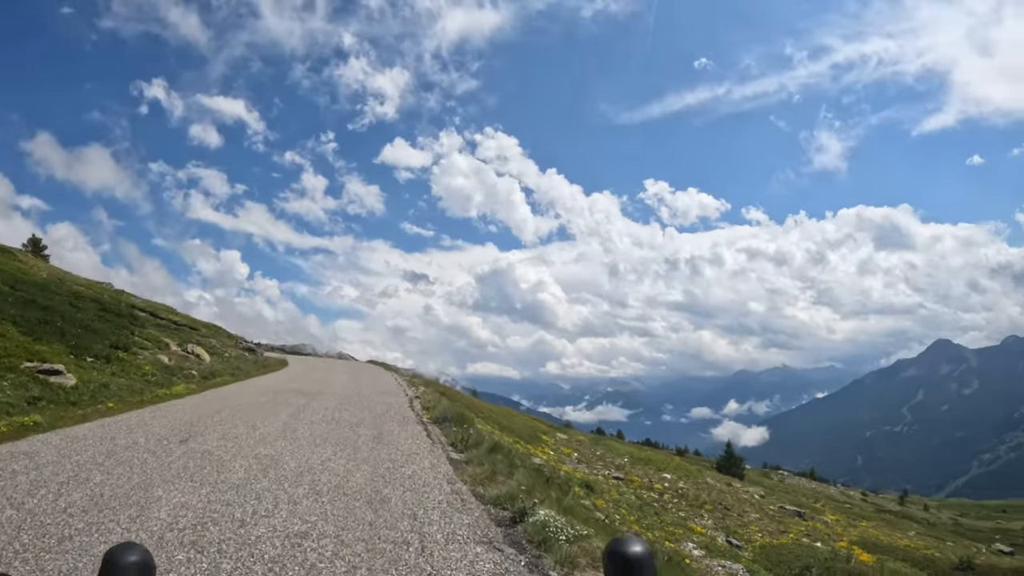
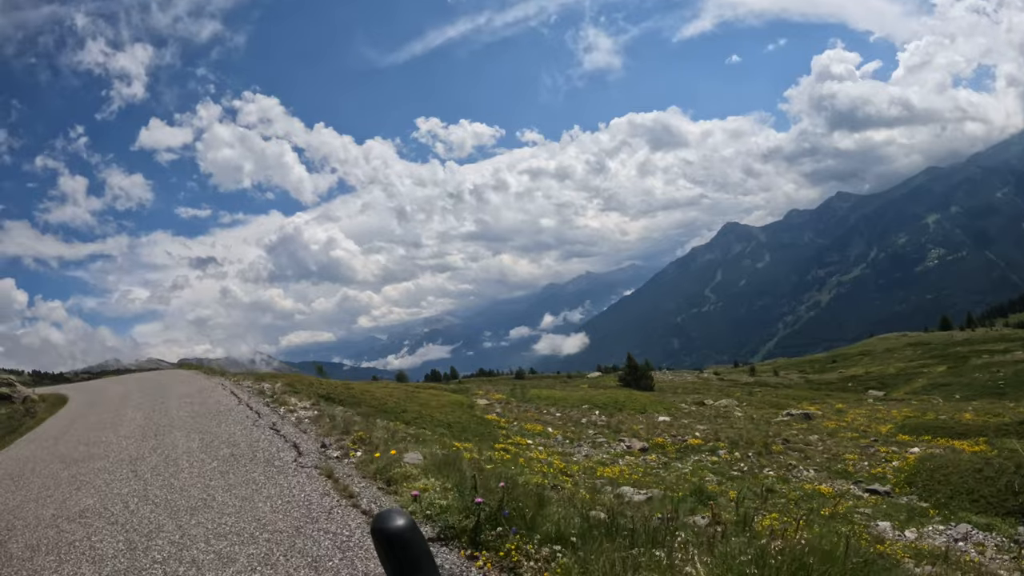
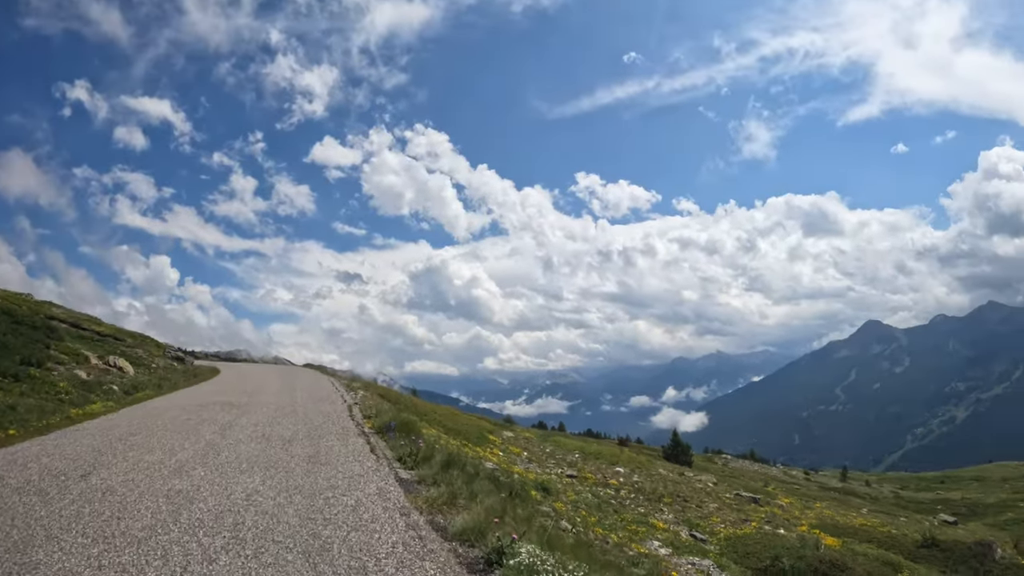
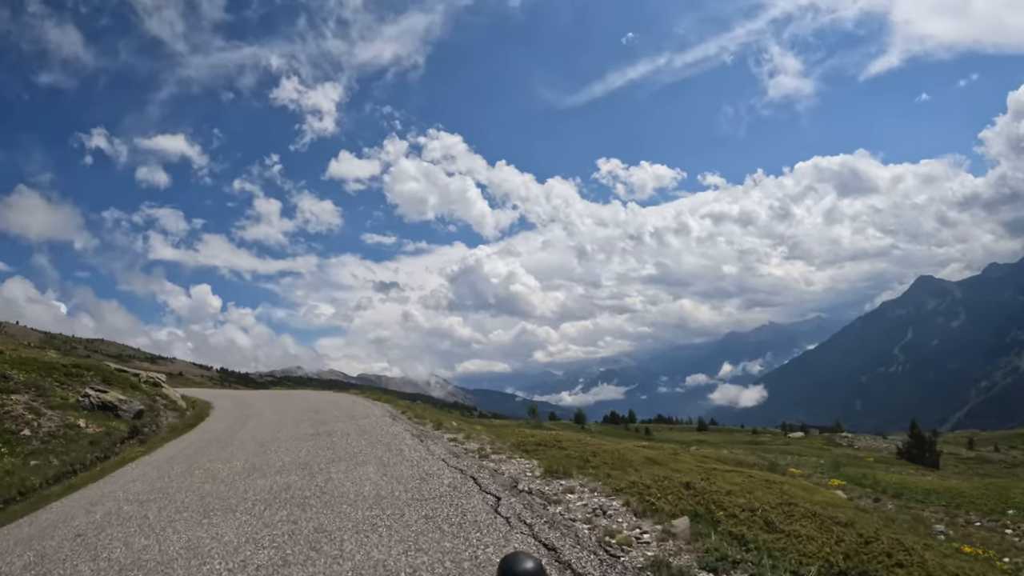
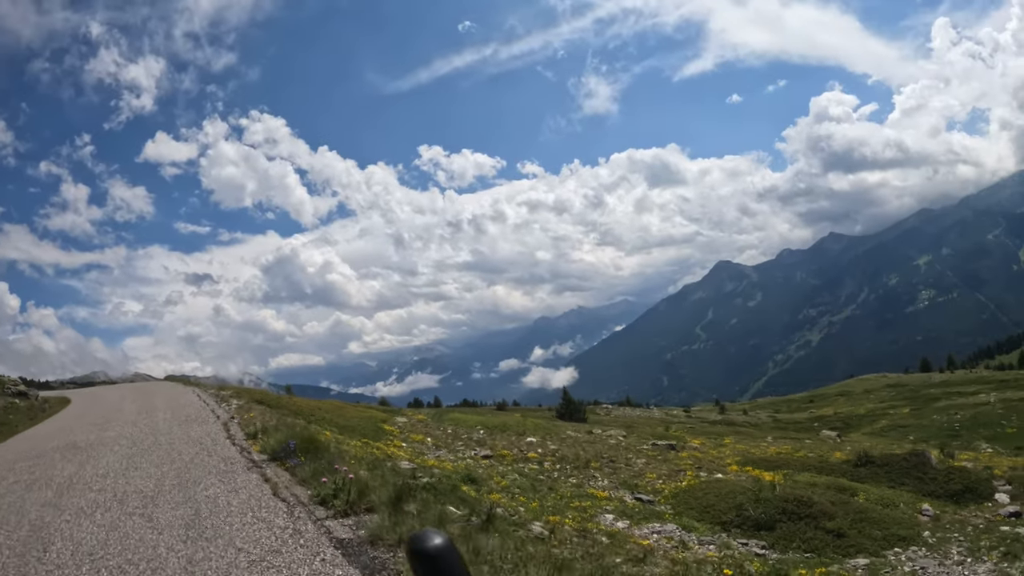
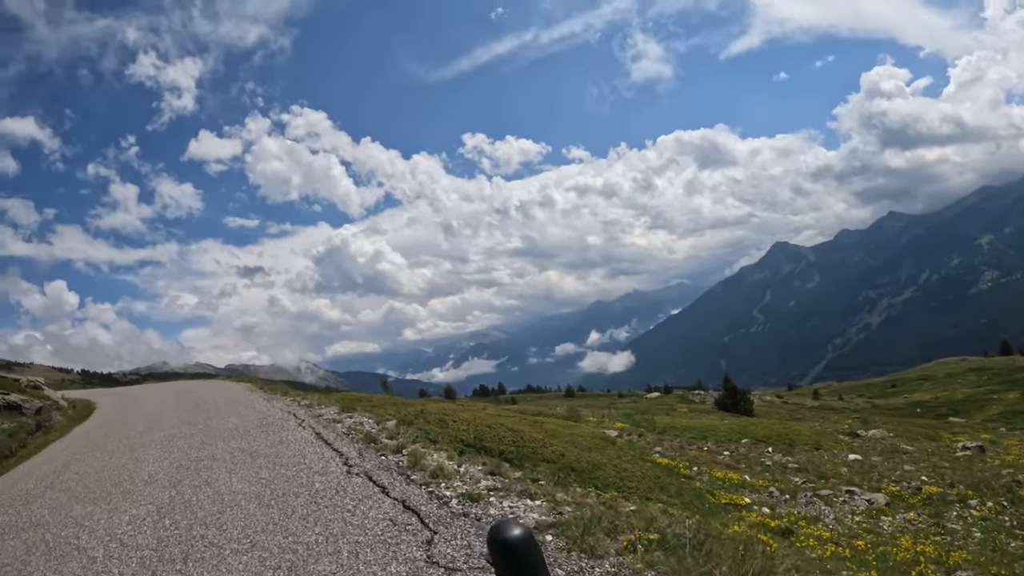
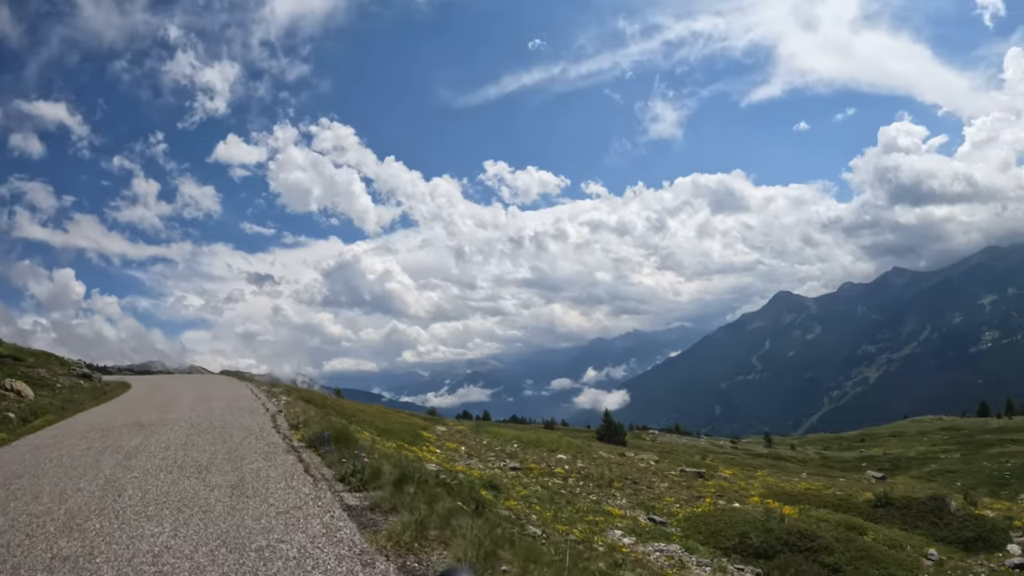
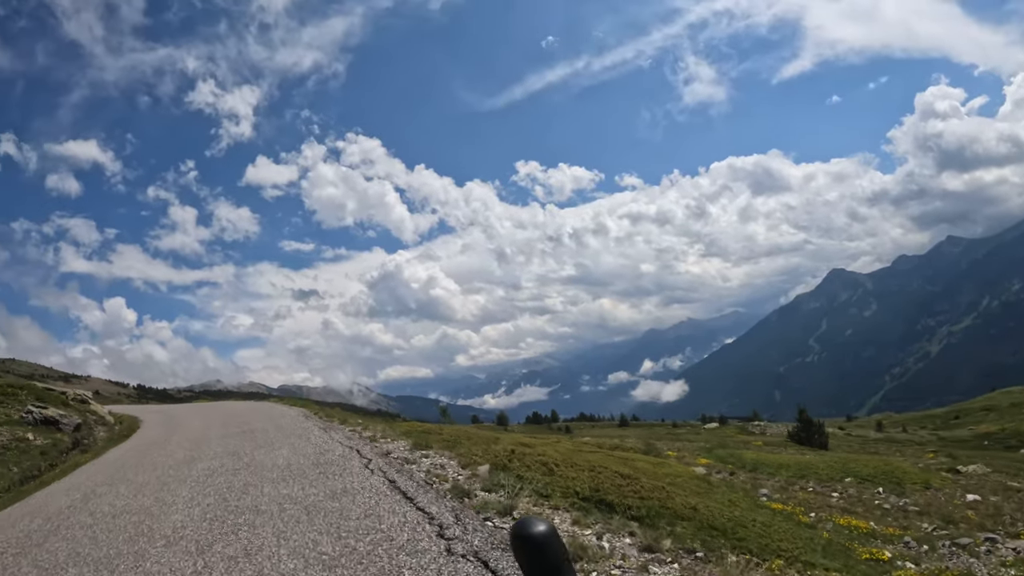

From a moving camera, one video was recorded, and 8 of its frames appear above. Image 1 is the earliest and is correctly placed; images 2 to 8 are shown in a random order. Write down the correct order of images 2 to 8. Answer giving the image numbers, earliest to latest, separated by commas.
3, 7, 5, 2, 6, 8, 4
